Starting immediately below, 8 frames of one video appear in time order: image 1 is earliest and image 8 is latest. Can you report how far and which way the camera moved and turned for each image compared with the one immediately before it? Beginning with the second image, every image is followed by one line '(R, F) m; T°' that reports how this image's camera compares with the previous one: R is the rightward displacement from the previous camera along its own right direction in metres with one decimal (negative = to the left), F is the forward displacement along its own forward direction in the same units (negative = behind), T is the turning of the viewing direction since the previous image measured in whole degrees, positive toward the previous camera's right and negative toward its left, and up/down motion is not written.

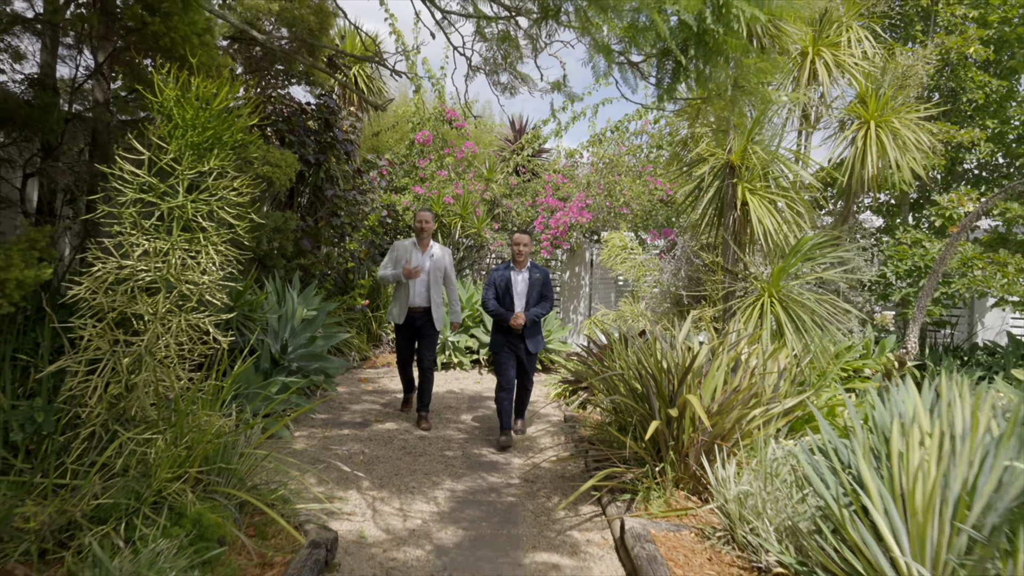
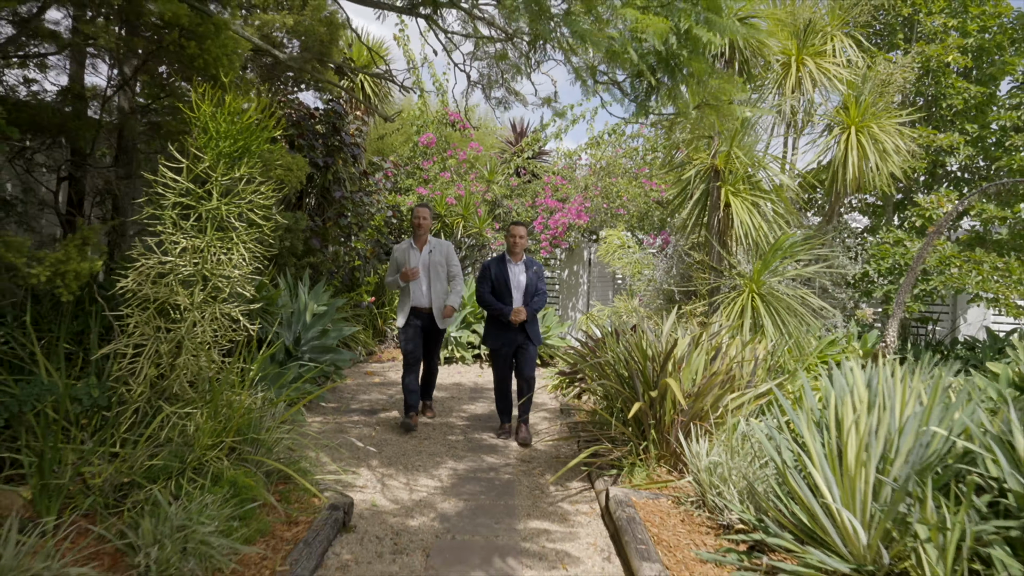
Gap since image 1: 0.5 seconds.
(0.0, -0.3) m; 0°
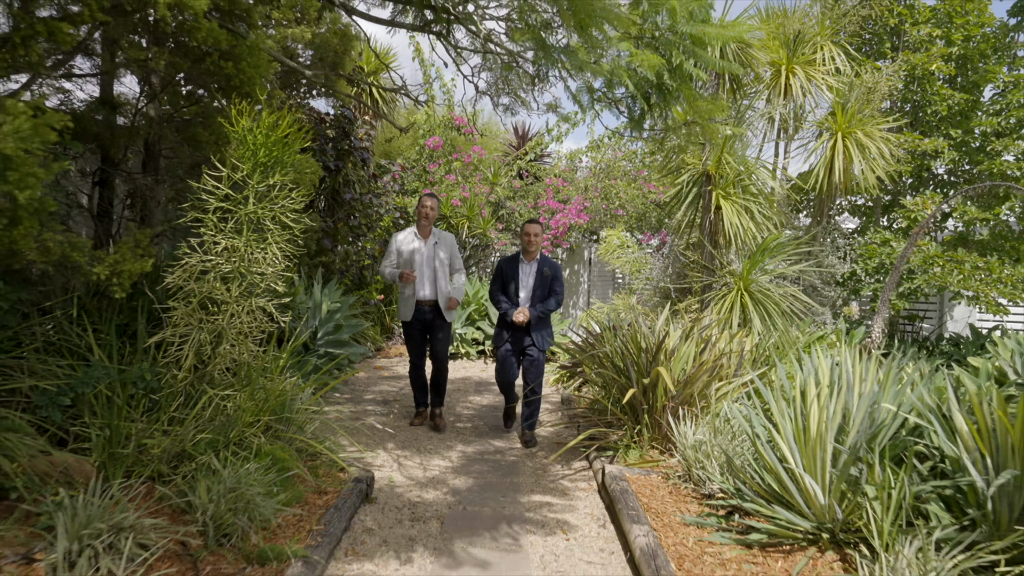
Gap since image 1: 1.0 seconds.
(0.0, -0.3) m; 0°
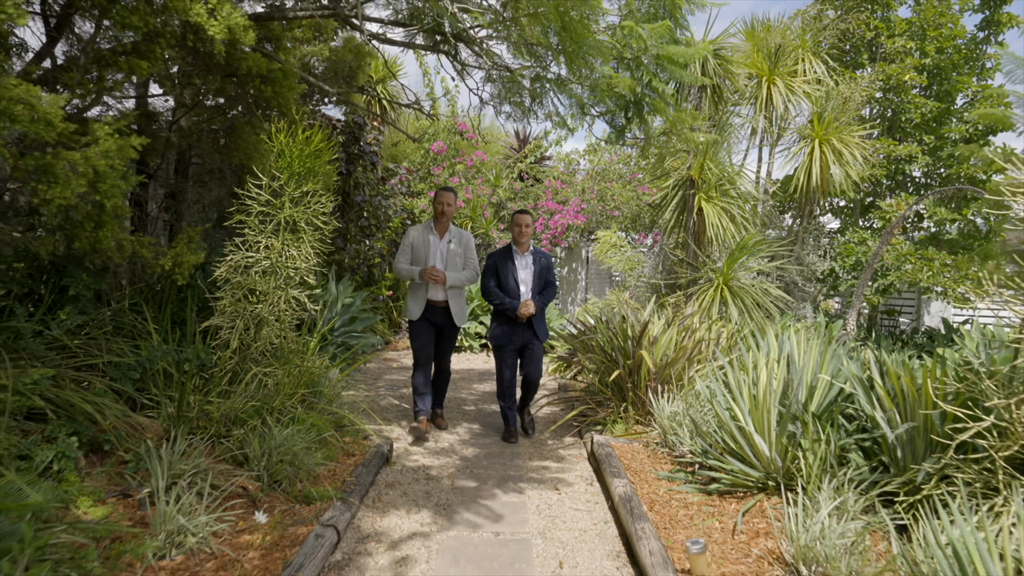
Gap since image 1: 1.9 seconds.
(0.0, -0.5) m; 0°
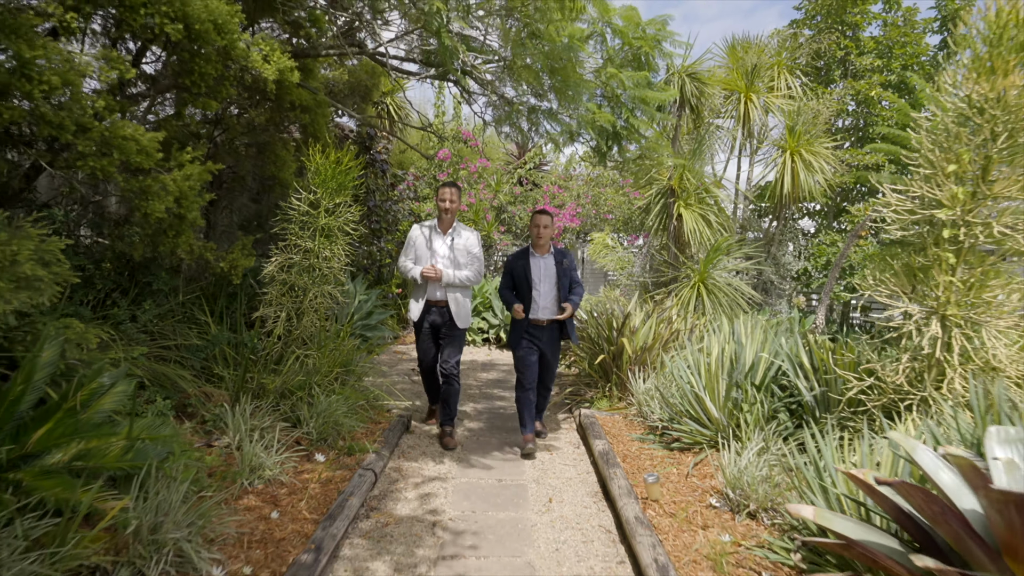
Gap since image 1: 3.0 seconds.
(0.0, -0.8) m; 0°
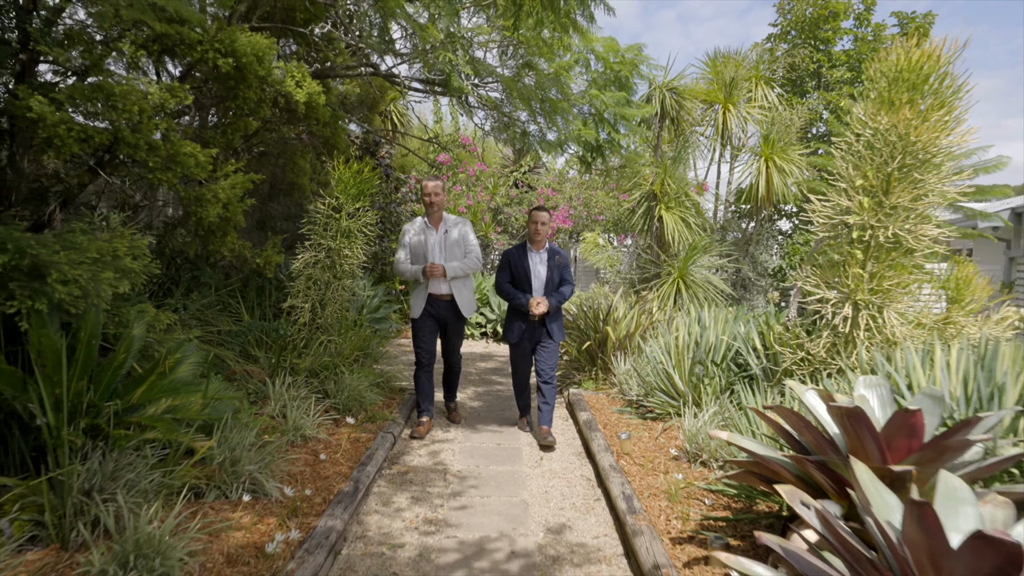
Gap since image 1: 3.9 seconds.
(0.0, -0.7) m; 0°
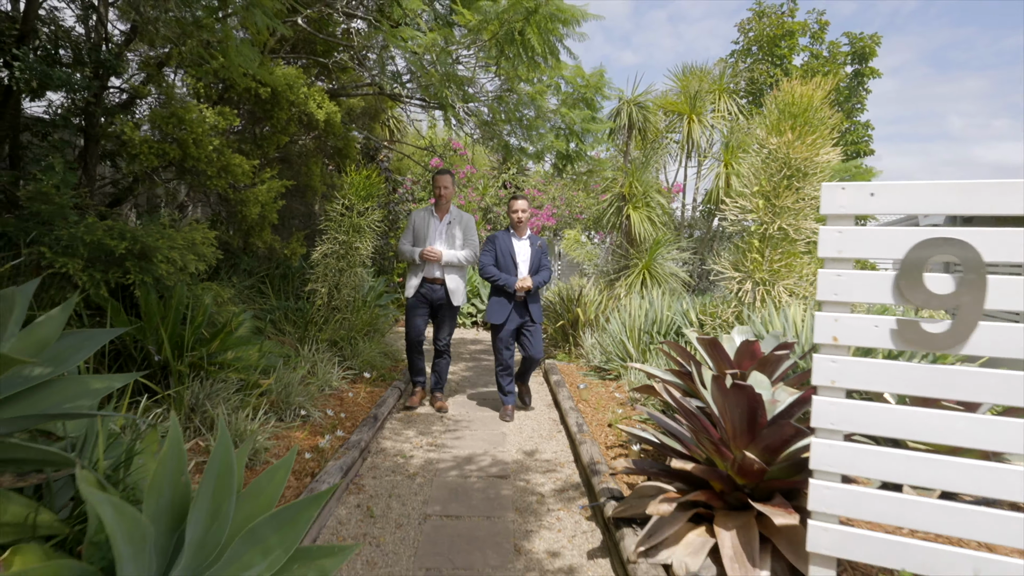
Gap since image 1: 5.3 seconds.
(+0.1, -1.0) m; +1°
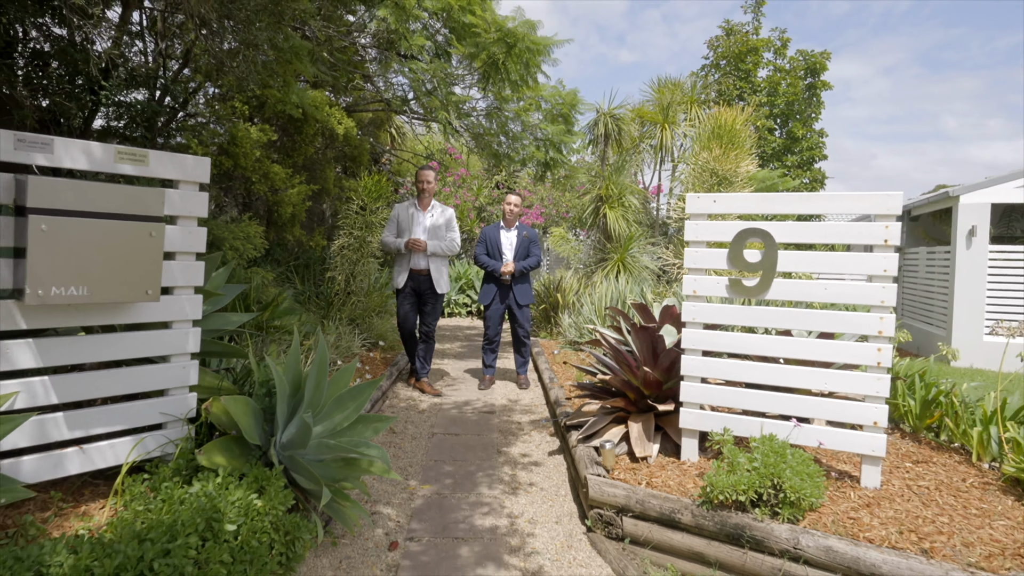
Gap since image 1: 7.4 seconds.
(+0.1, -1.2) m; 0°
